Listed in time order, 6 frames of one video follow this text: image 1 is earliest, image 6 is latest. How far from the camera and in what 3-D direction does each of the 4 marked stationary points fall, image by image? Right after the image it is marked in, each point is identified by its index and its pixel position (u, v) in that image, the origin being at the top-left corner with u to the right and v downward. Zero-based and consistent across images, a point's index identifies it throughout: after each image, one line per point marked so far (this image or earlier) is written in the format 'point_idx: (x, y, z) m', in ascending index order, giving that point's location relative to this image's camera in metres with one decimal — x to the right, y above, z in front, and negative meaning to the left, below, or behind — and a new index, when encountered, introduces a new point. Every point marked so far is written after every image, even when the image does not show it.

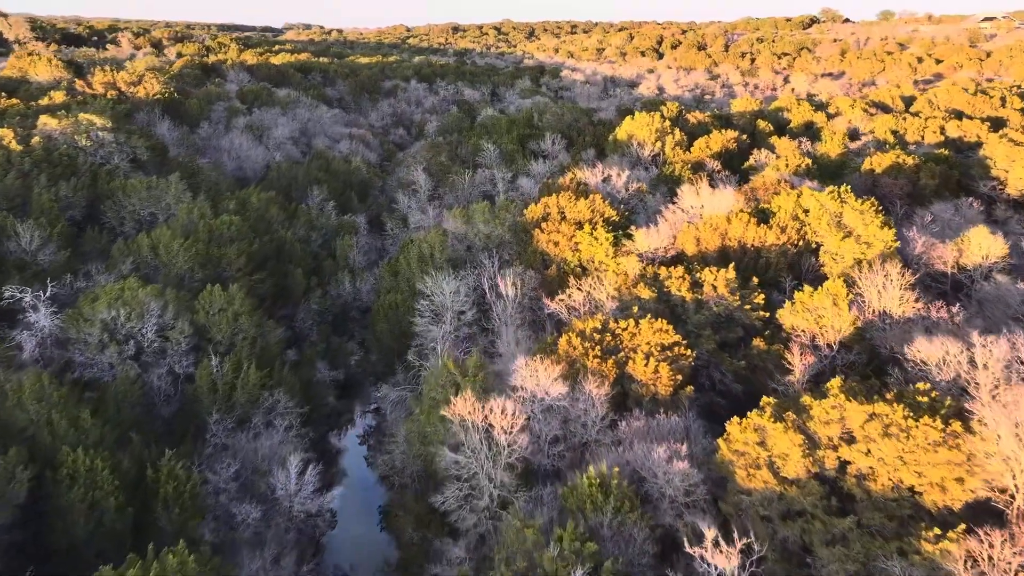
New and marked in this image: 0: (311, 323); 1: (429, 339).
0: (-5.1, -0.9, +18.7) m
1: (-1.8, -1.1, +15.9) m
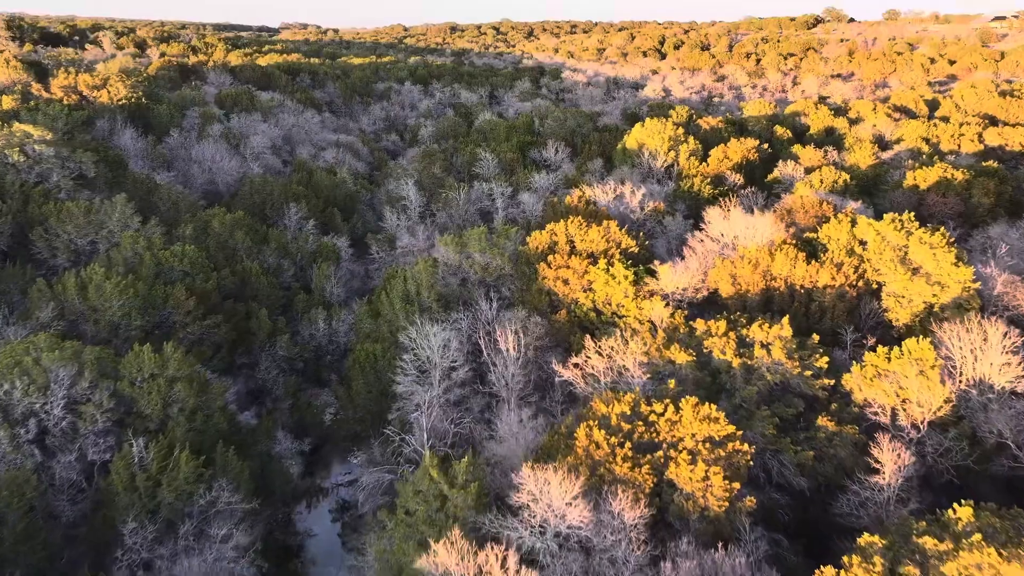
0: (-5.1, -1.9, +15.9) m
1: (-1.8, -2.1, +13.1) m
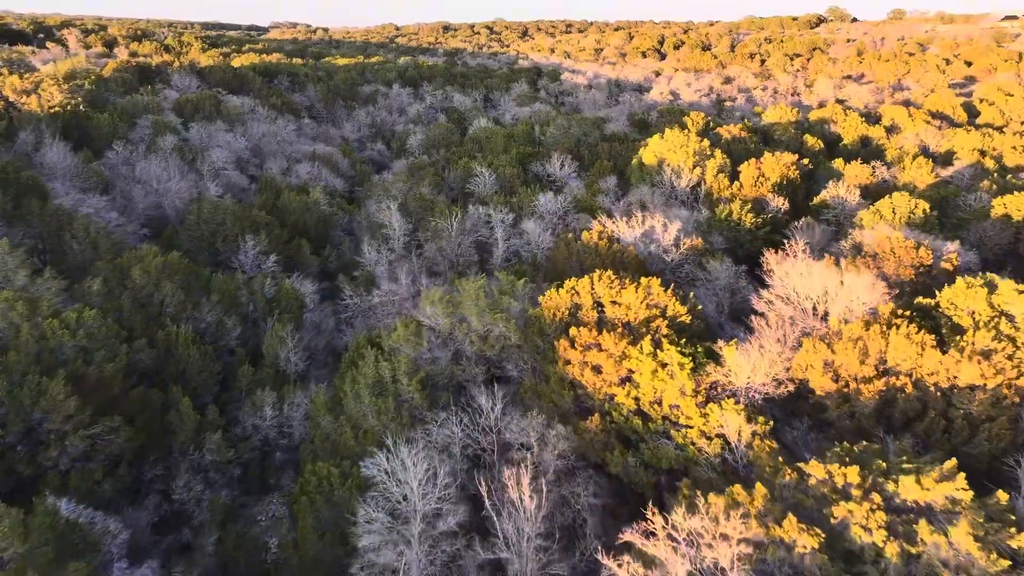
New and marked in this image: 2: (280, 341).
0: (-4.9, -3.2, +11.7) m
1: (-1.6, -3.4, +8.9) m
2: (-4.7, -1.1, +14.9) m
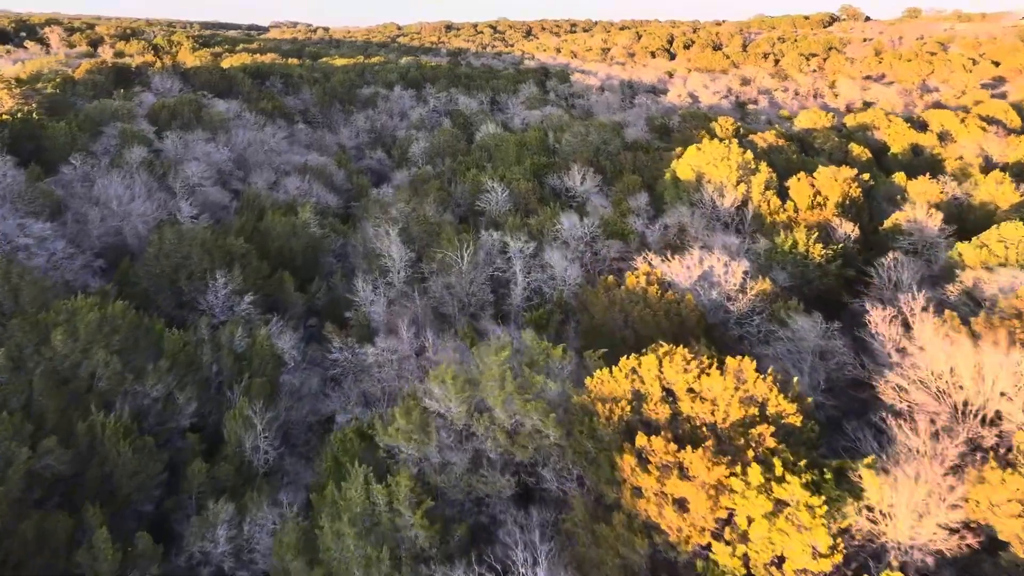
0: (-4.4, -4.3, +8.3) m
1: (-1.1, -4.5, +5.6) m
2: (-4.2, -2.1, +11.6) m
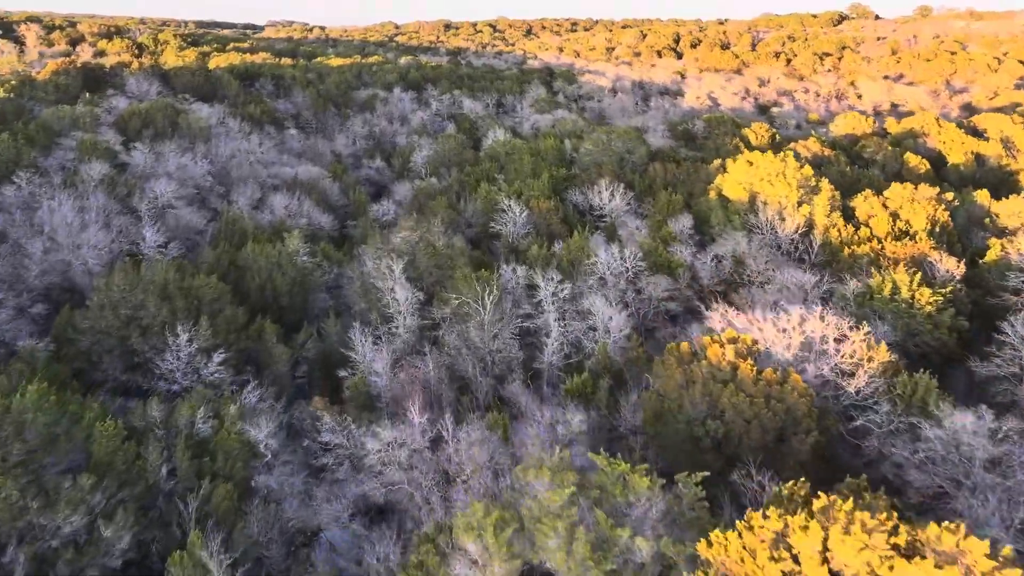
0: (-3.8, -5.3, +5.0) m
1: (-0.4, -5.5, +2.2) m
2: (-3.5, -3.2, +8.2) m
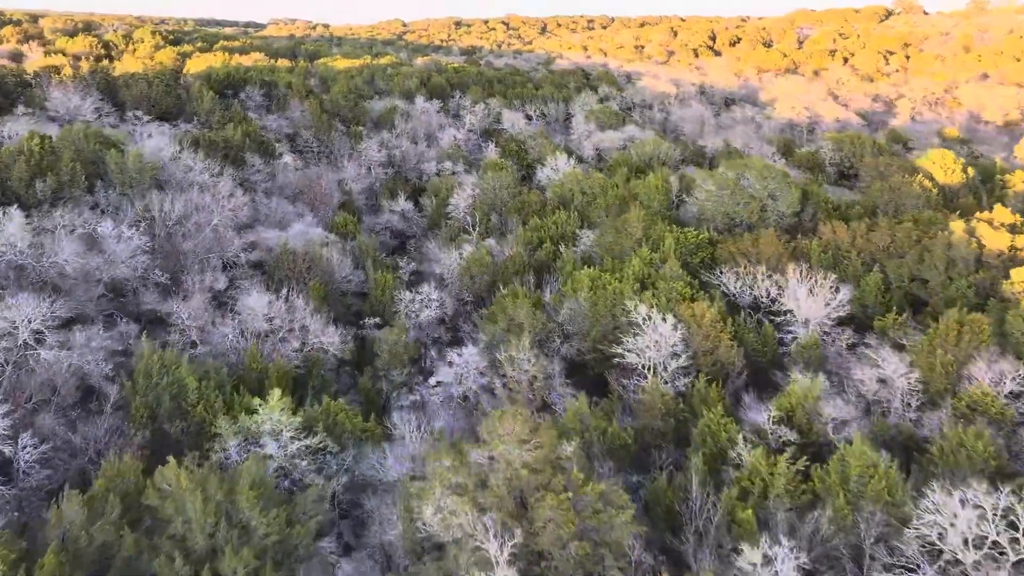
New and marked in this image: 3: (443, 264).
0: (-1.3, -8.4, -4.6) m
1: (+2.0, -8.6, -7.4) m
2: (-1.1, -6.3, -1.3) m
3: (-1.7, +0.6, +18.6) m
